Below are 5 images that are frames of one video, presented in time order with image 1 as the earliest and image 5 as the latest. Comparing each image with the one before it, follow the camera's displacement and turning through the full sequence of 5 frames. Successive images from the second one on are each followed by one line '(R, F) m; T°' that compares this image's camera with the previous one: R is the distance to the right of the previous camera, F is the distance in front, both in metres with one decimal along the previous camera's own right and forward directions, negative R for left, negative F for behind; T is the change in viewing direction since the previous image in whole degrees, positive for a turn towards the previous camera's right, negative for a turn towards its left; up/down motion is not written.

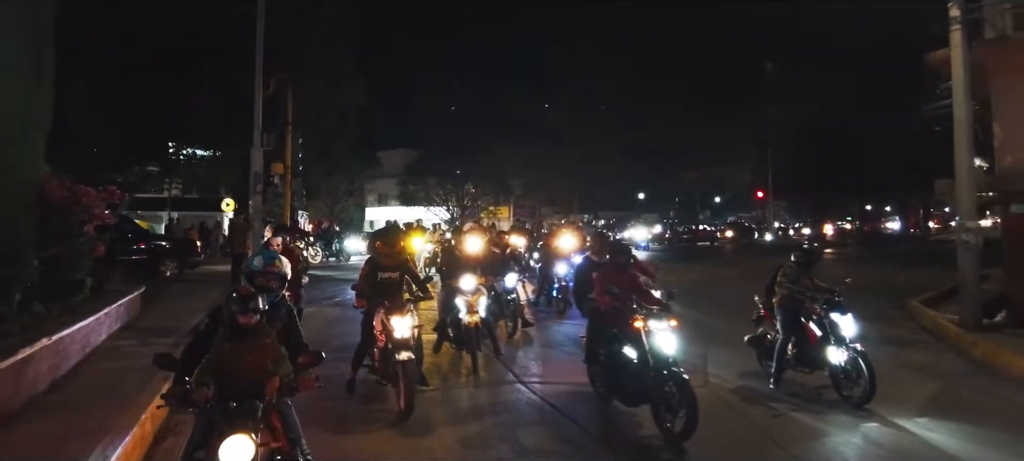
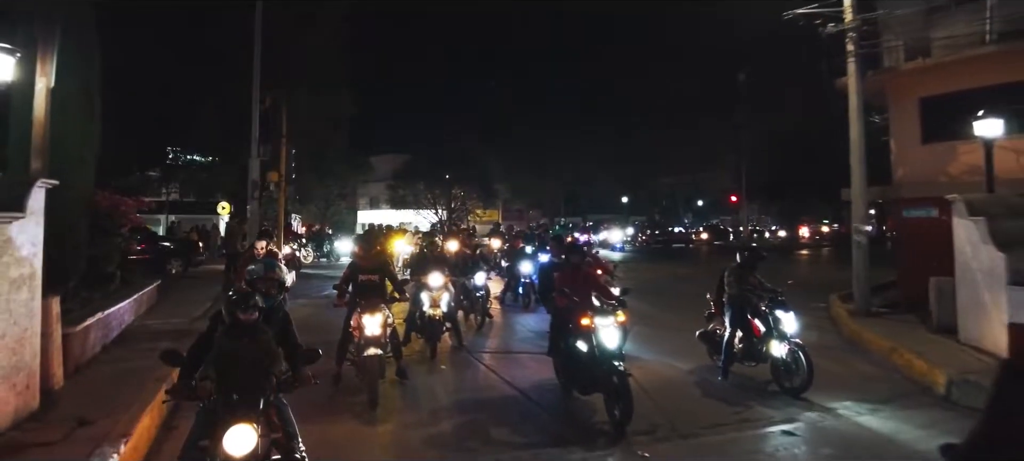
(+0.4, -0.6) m; -1°
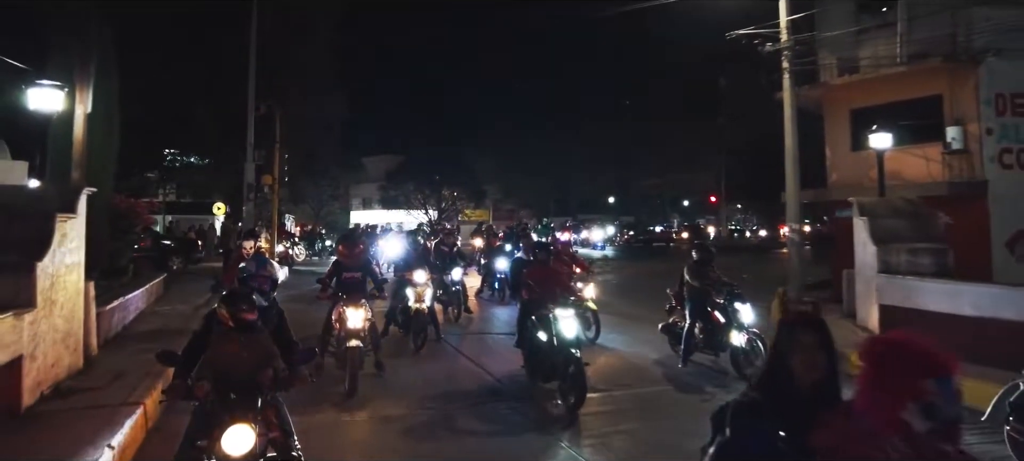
(+0.2, -0.6) m; 0°
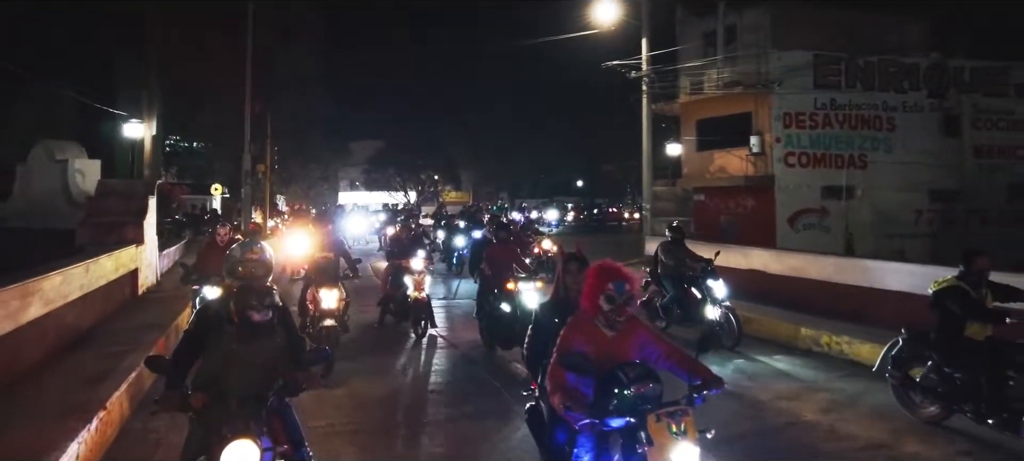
(+0.5, -1.9) m; 0°
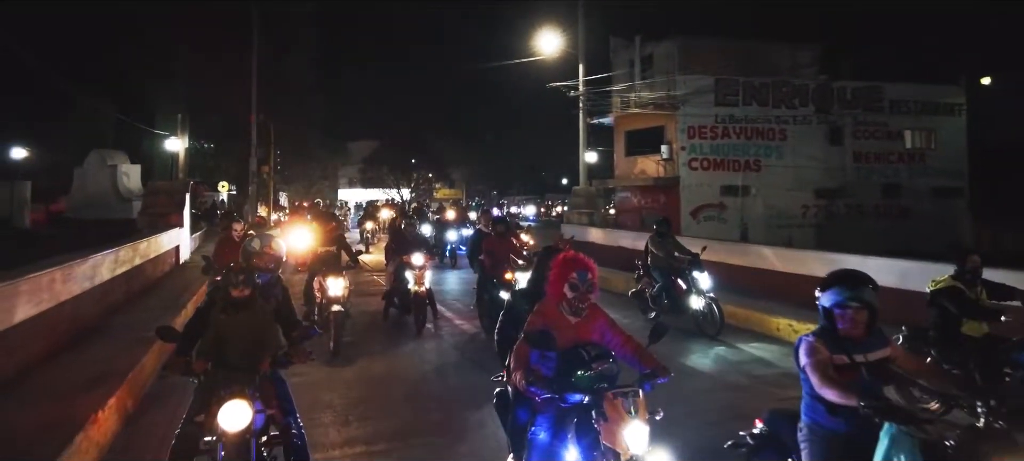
(+0.4, -1.6) m; 0°
